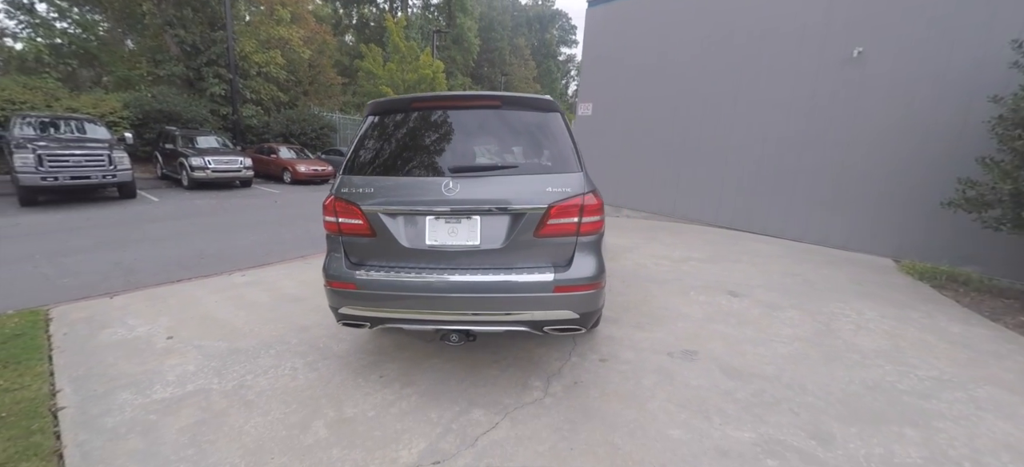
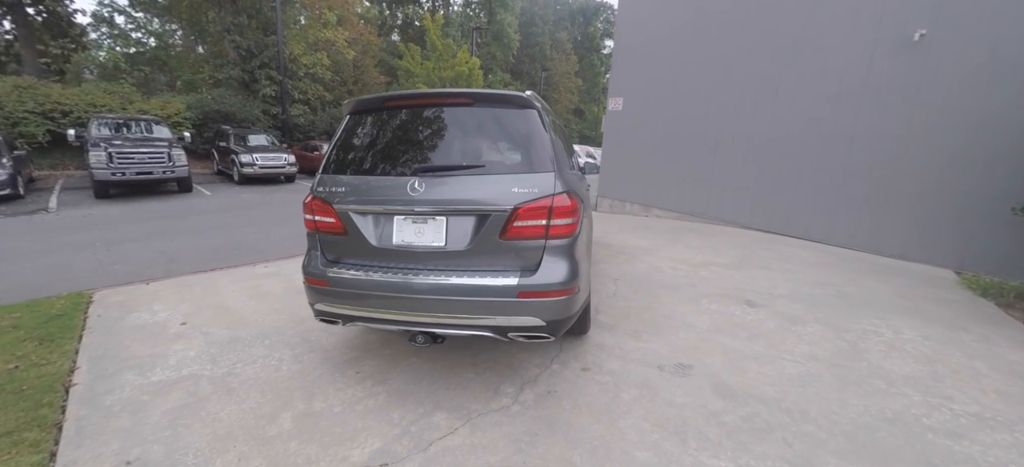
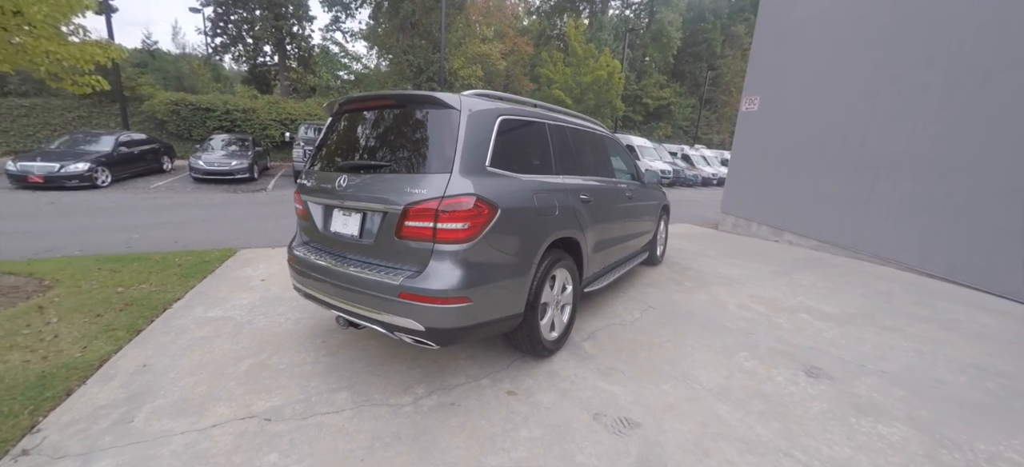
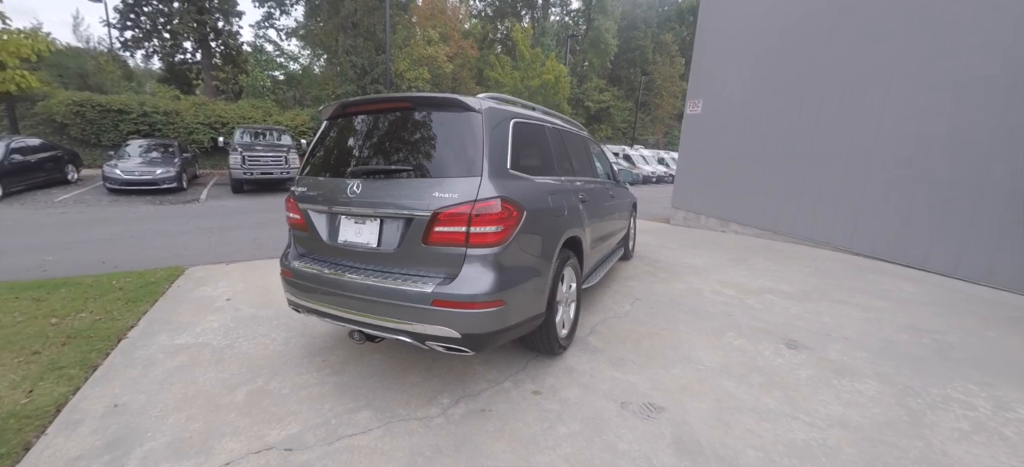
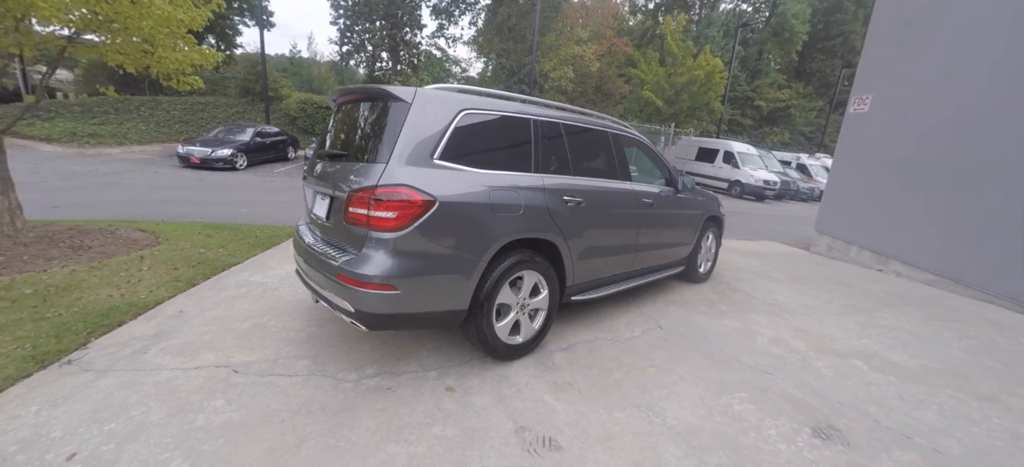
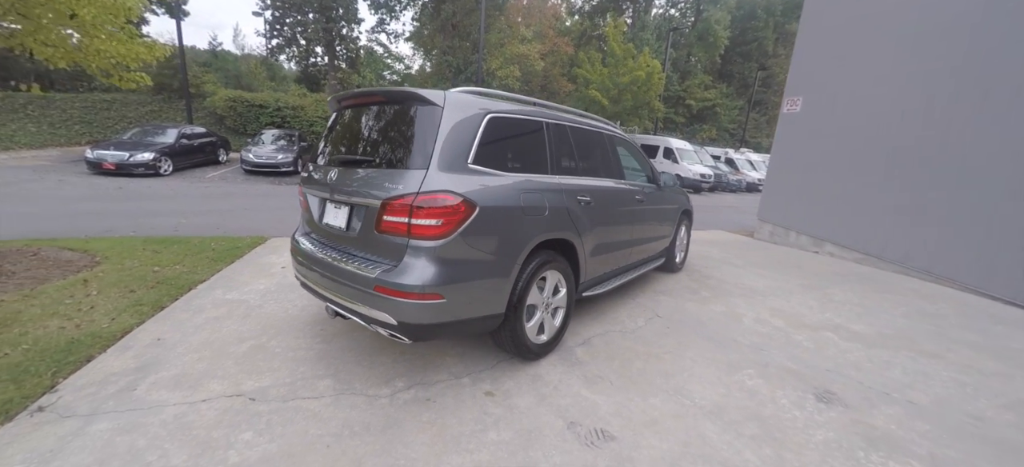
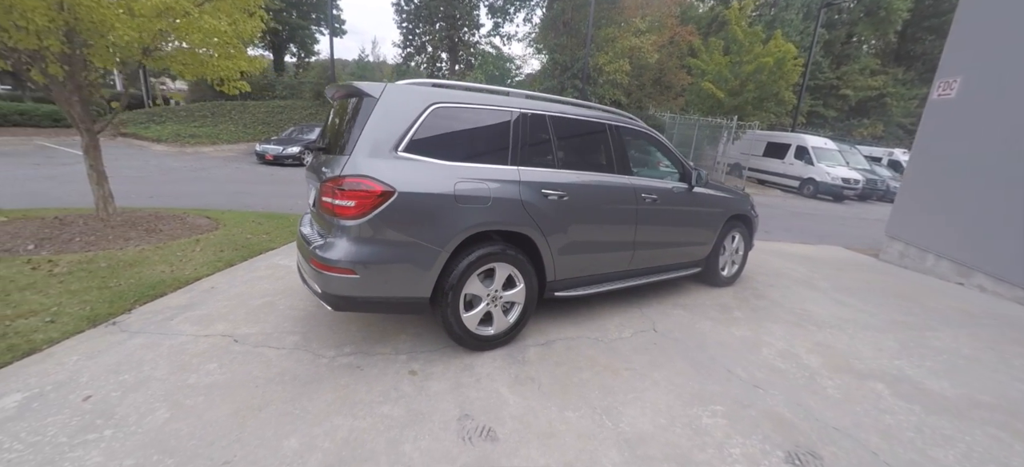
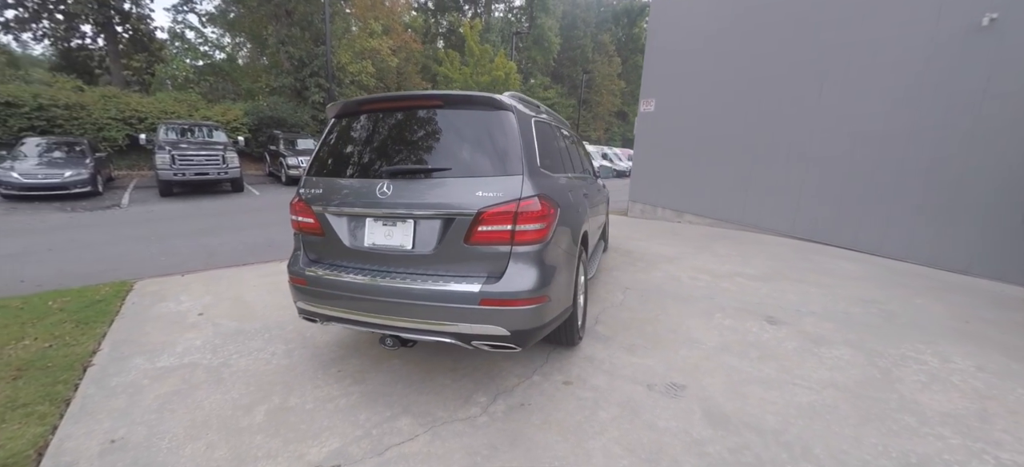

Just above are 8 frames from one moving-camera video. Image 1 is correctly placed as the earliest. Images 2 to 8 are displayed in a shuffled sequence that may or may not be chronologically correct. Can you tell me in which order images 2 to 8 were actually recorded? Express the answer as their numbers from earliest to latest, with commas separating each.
2, 8, 4, 3, 6, 5, 7
